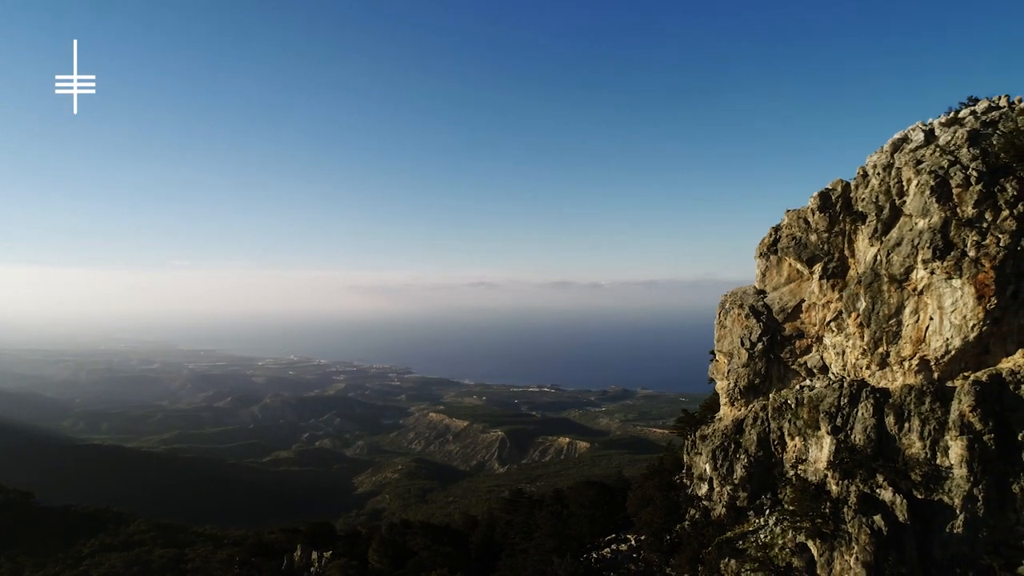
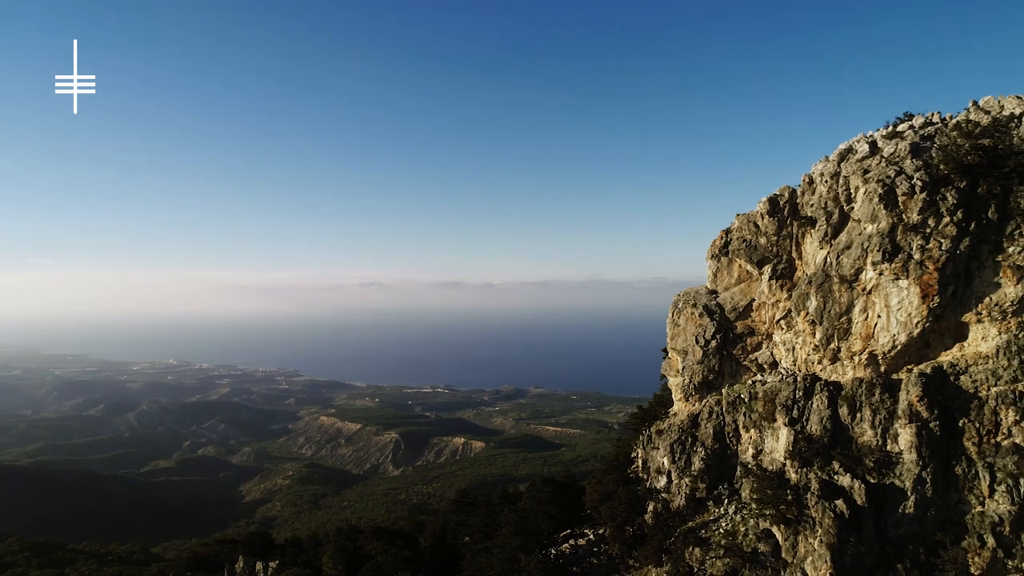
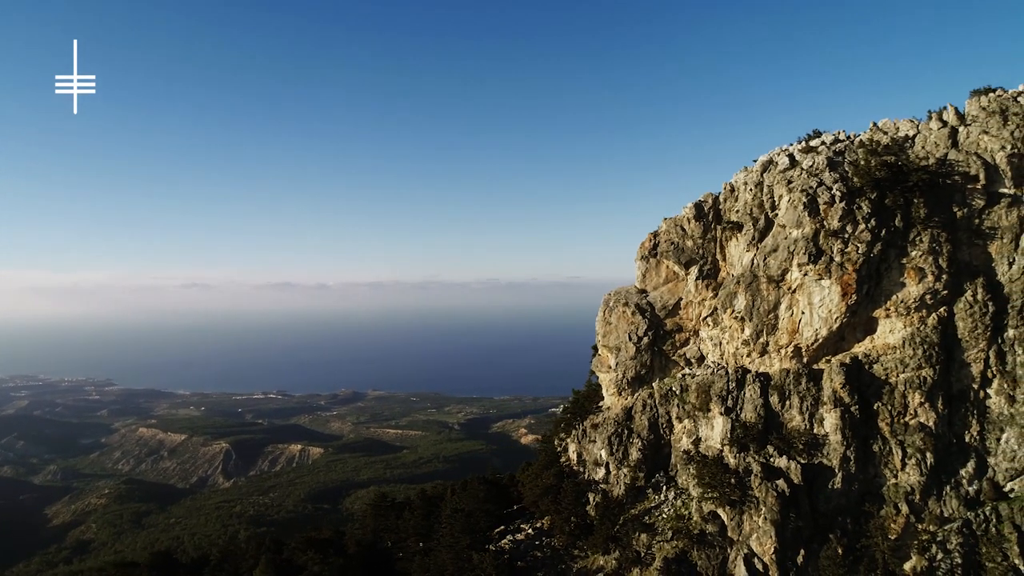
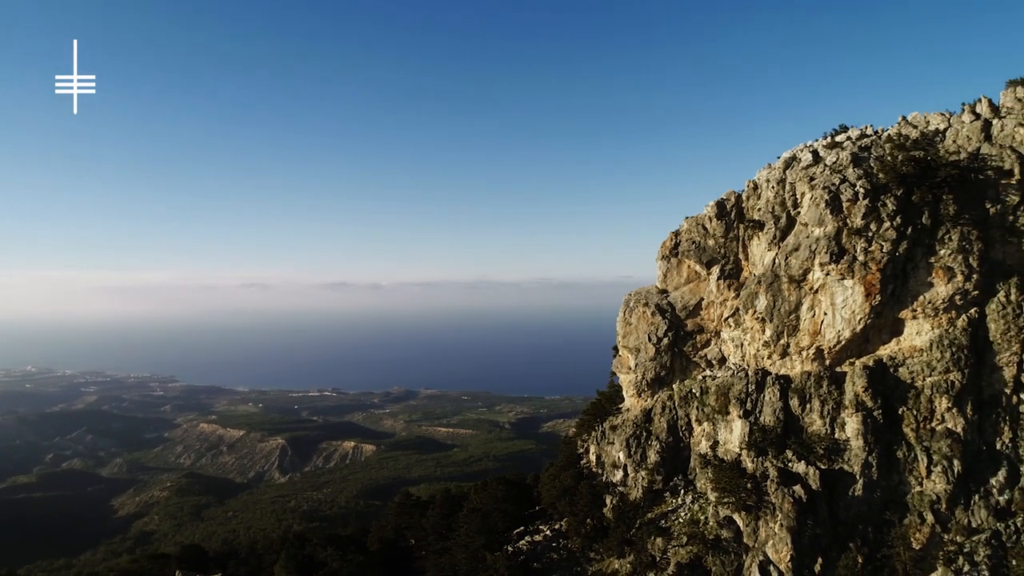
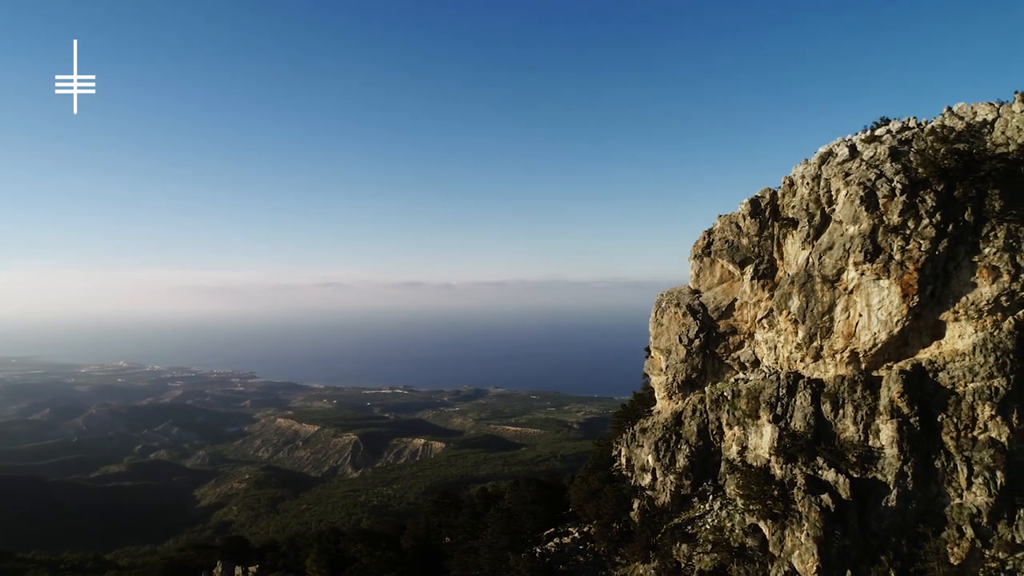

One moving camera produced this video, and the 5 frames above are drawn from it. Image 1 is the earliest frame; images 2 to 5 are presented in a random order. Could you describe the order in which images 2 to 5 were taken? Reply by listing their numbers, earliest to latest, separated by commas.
2, 5, 4, 3
